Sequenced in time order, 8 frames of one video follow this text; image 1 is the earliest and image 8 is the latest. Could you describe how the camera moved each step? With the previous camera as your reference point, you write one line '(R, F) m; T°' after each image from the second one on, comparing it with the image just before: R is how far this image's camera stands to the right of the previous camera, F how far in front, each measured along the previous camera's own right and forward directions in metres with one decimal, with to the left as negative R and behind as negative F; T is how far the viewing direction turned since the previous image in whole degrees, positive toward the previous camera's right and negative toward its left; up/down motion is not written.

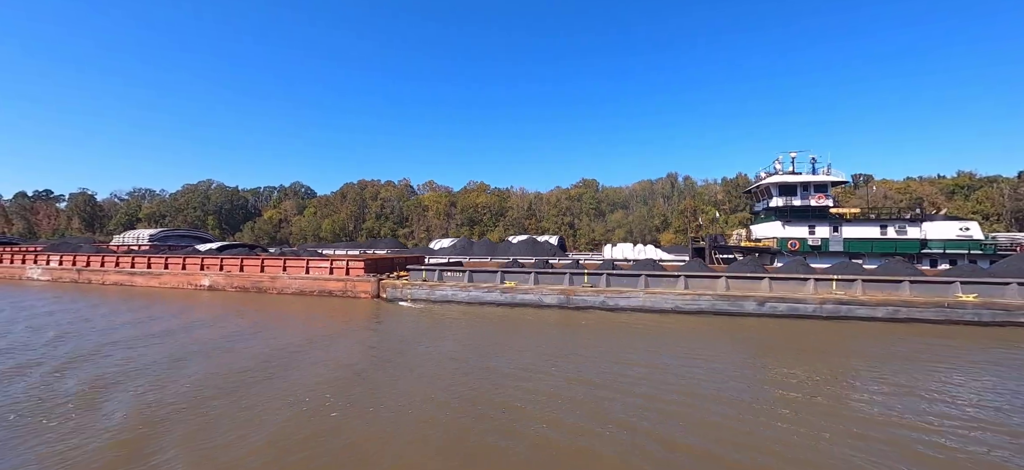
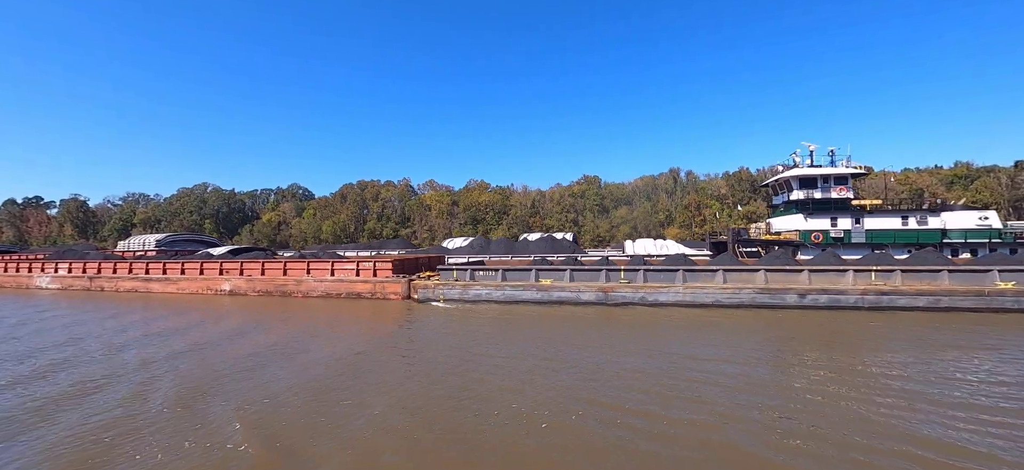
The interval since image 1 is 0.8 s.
(-1.2, +0.1) m; +1°
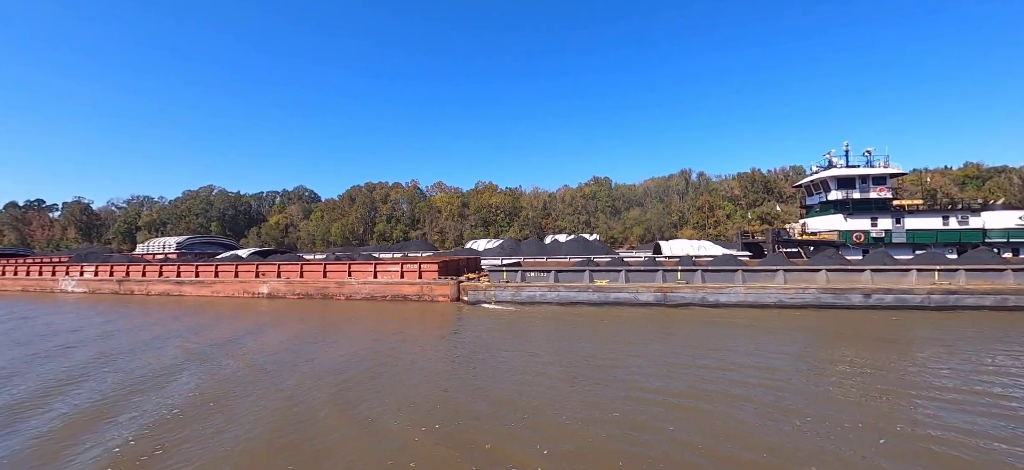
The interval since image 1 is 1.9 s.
(-1.7, +0.1) m; +1°
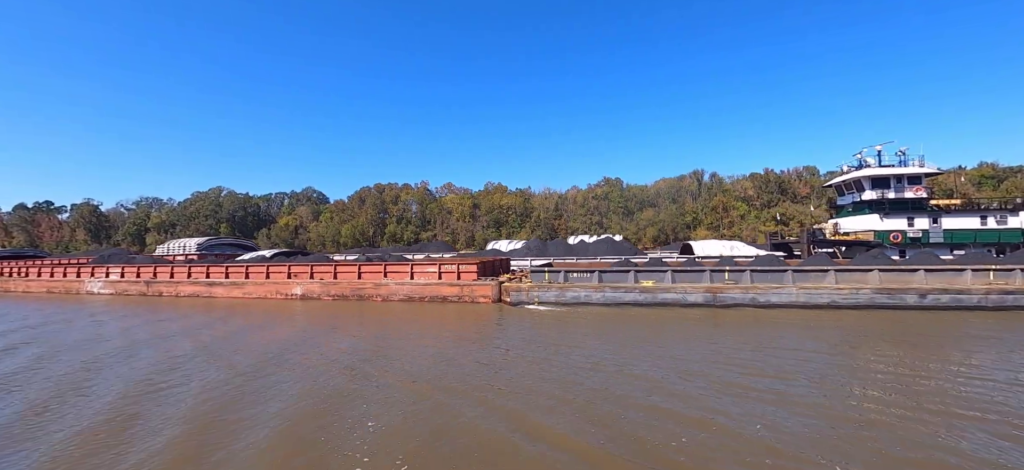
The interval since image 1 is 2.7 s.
(-1.3, +0.1) m; 0°
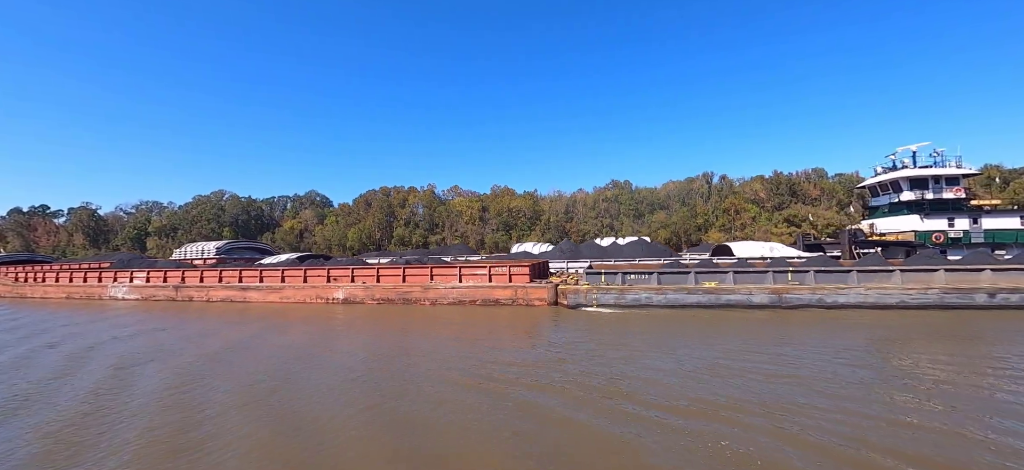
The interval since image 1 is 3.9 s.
(-1.9, +0.2) m; +1°
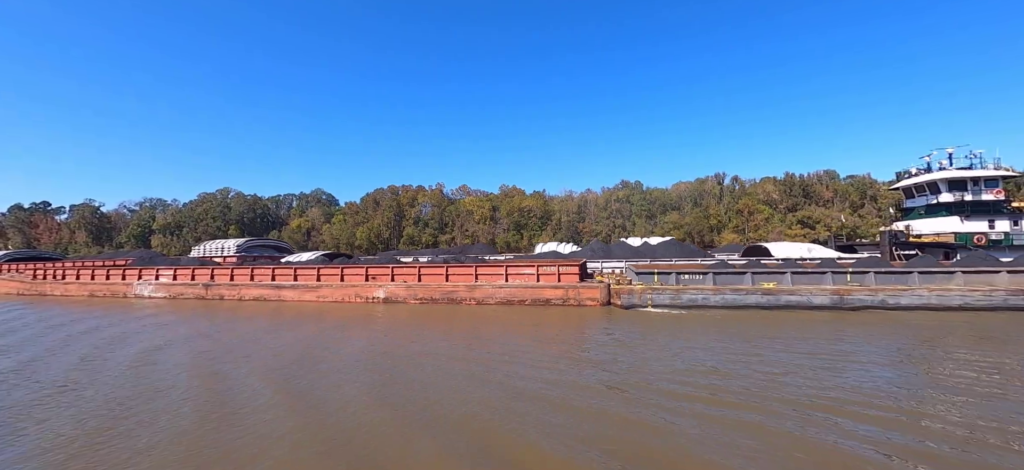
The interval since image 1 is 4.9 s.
(-1.6, +0.2) m; +1°
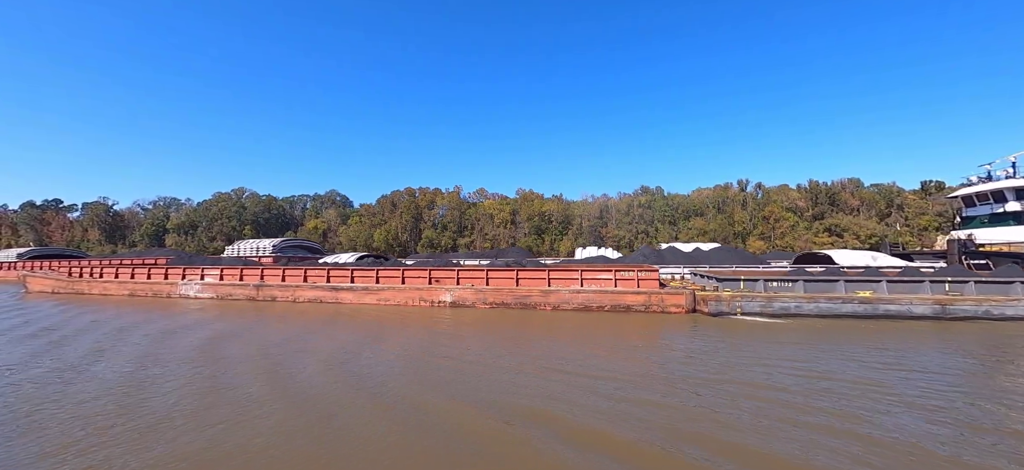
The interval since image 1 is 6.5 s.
(-2.4, +0.4) m; 0°
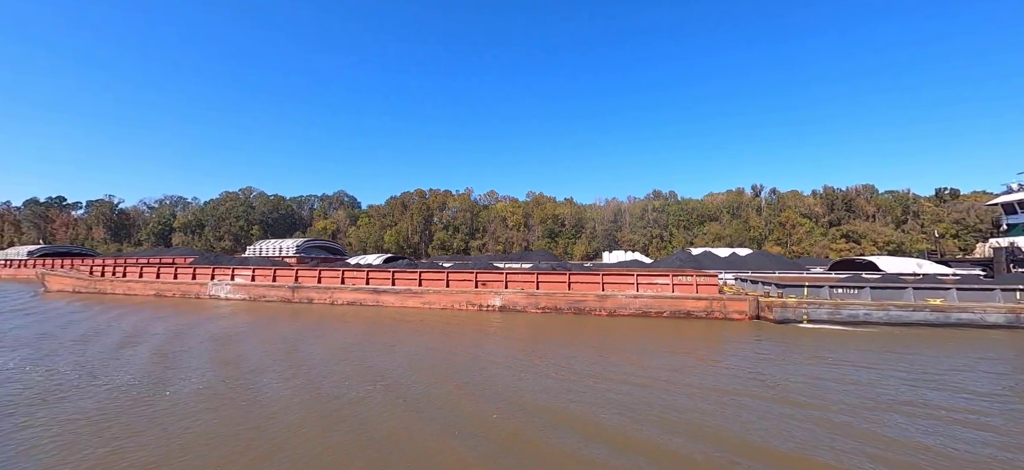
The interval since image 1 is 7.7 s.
(-1.7, +0.3) m; +1°
